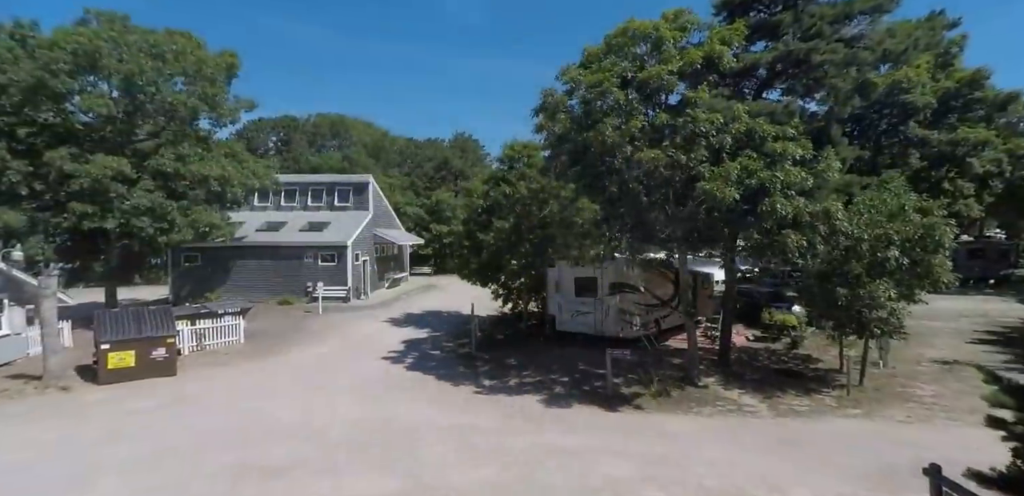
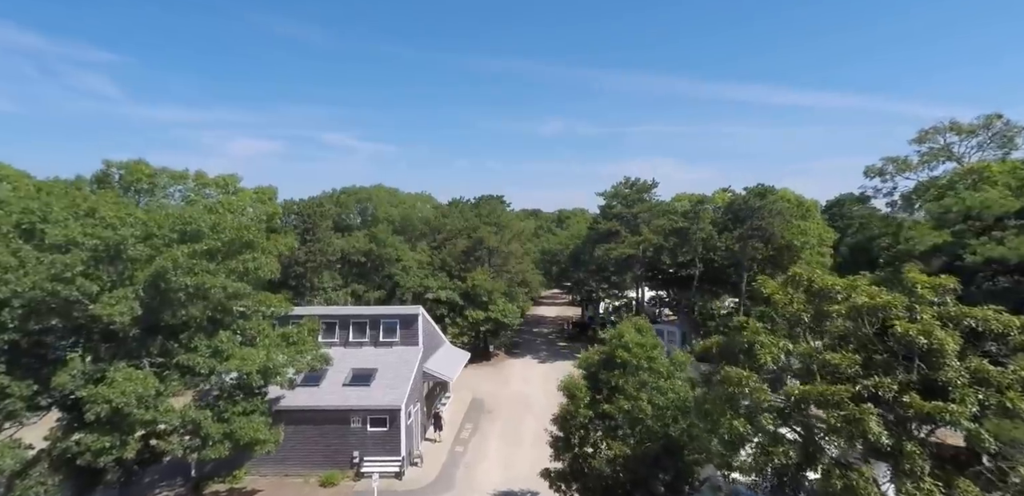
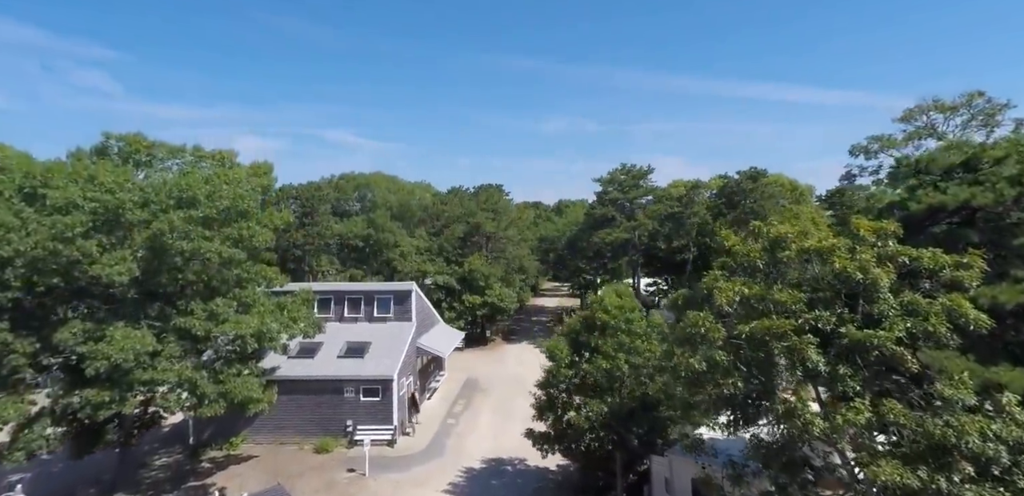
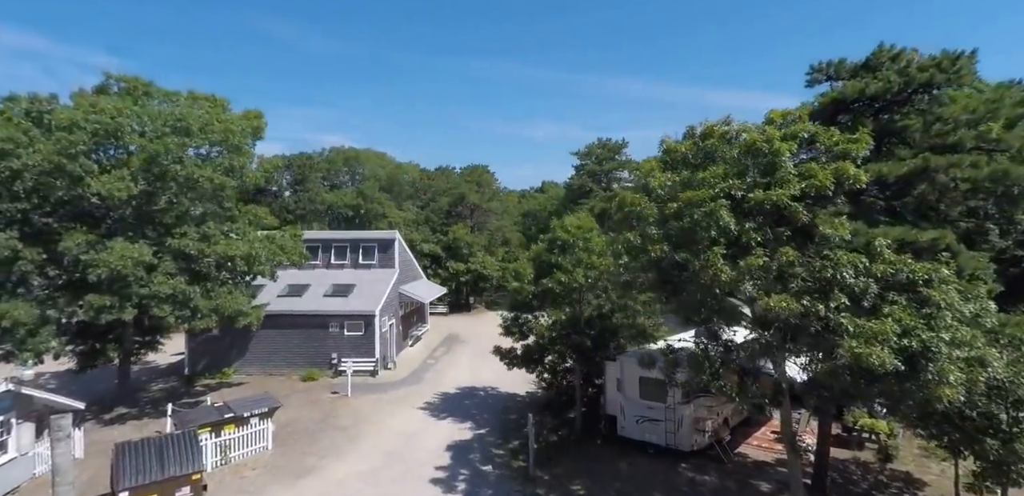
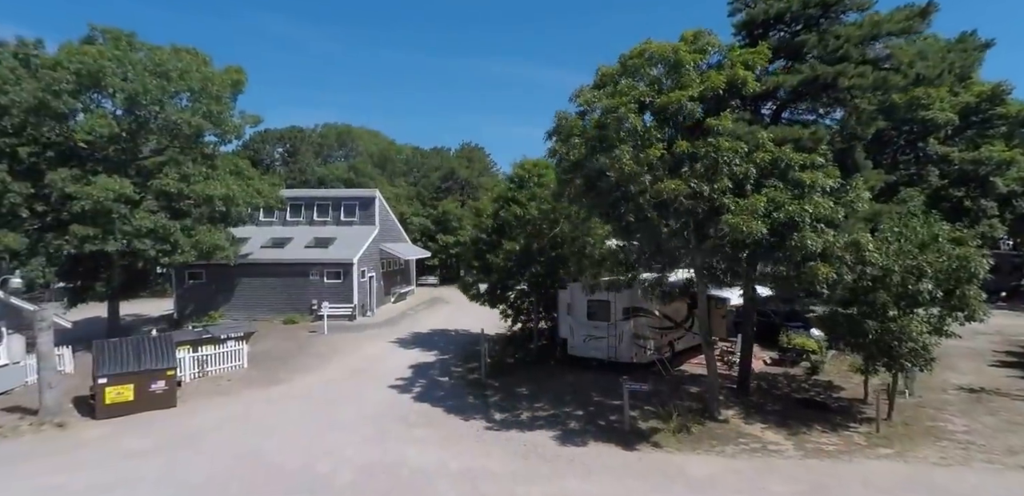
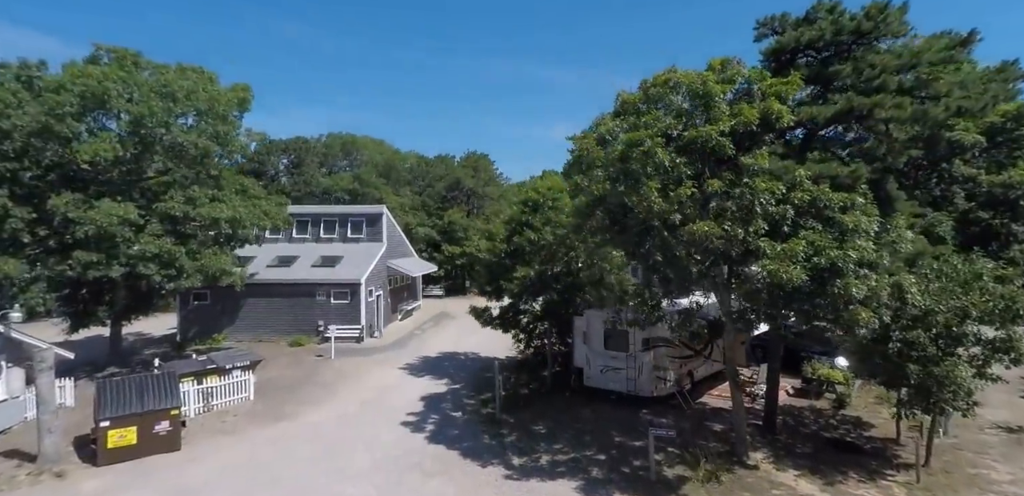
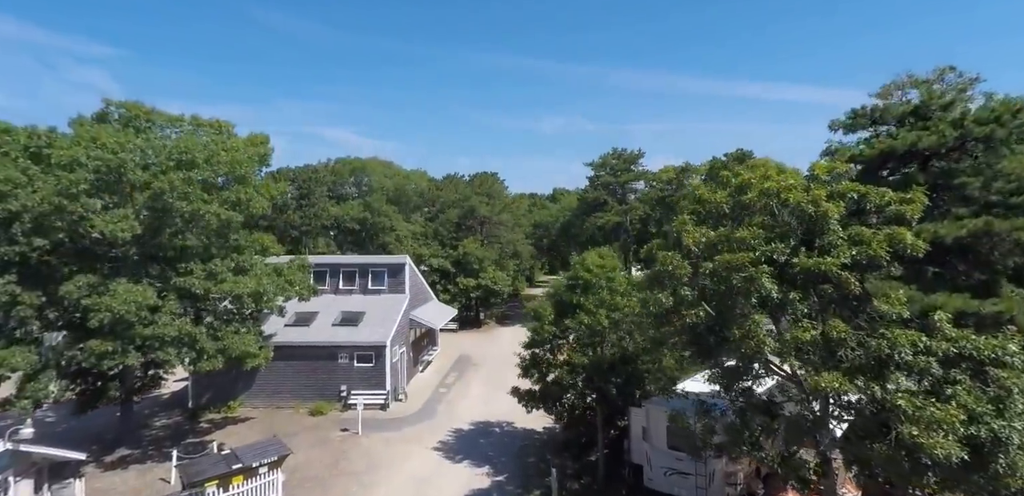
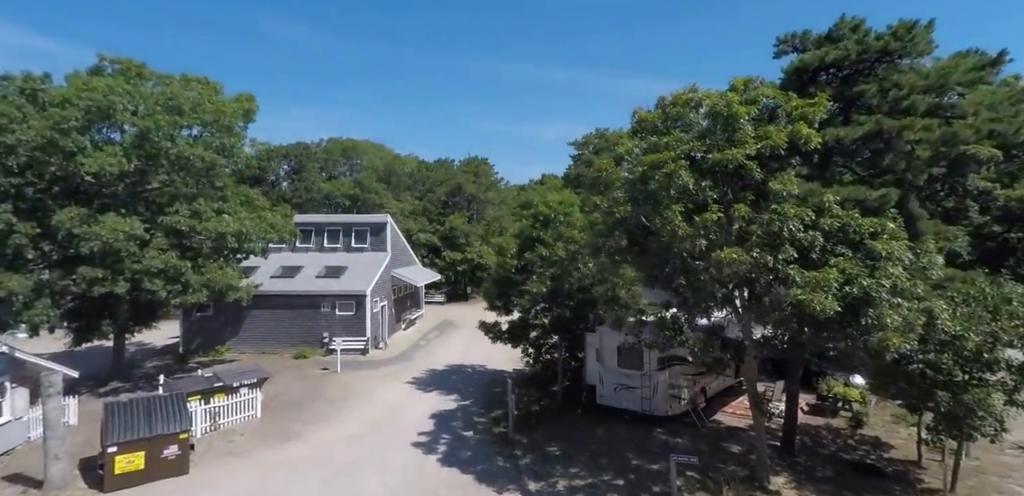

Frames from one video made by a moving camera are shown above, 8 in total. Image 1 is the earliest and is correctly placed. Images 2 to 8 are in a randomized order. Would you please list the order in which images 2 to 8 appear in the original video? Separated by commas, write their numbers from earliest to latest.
5, 6, 8, 4, 7, 3, 2
